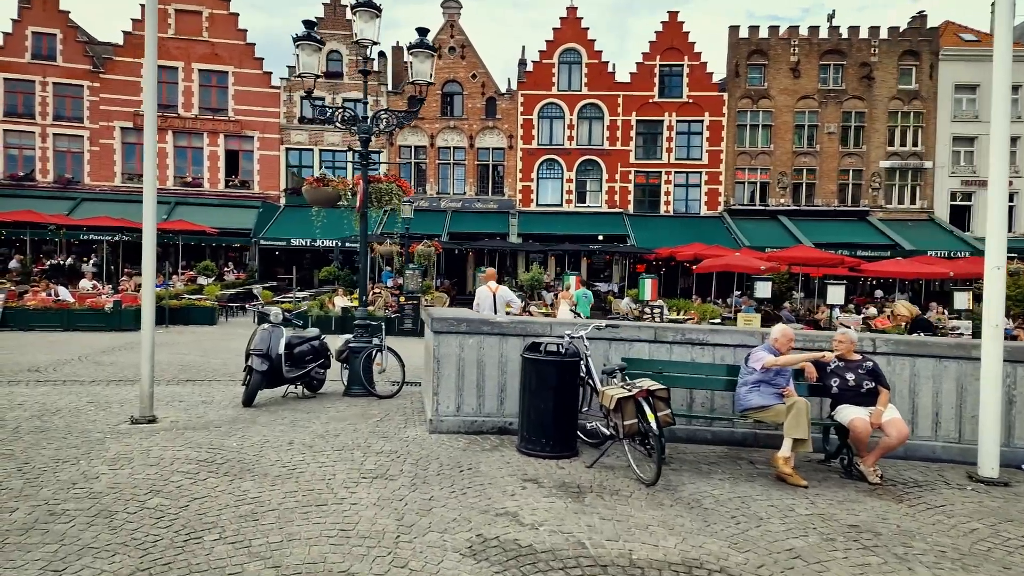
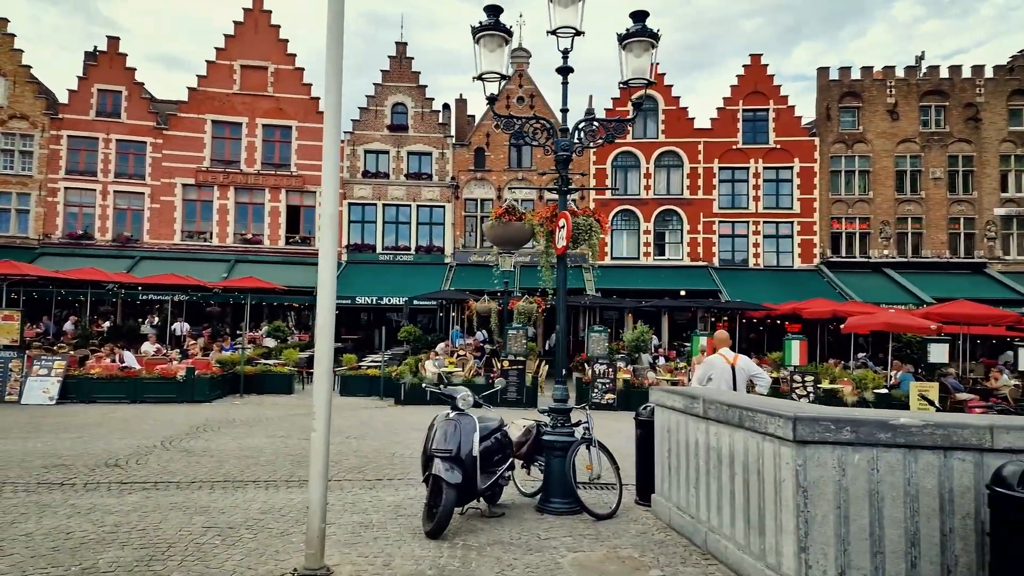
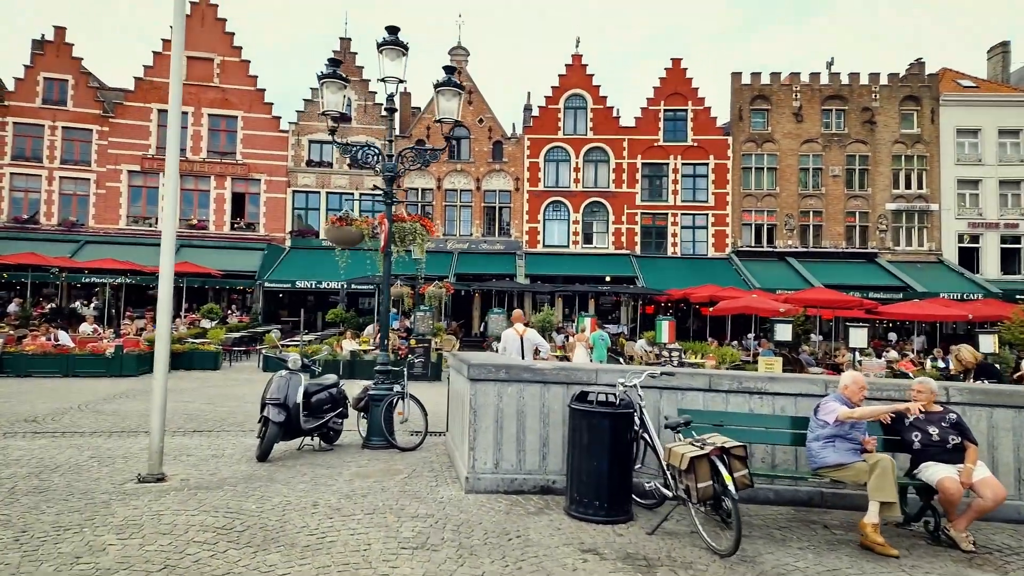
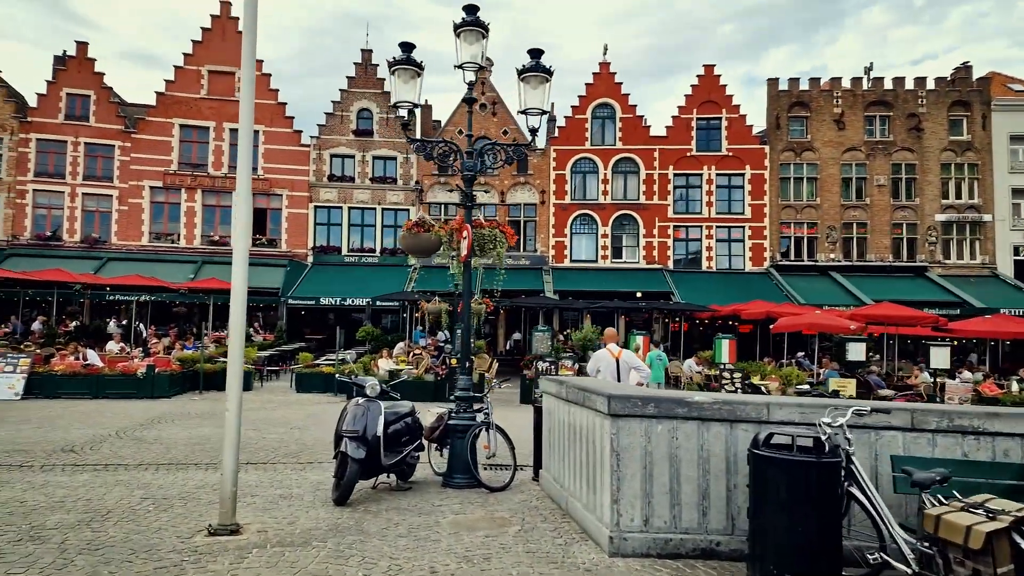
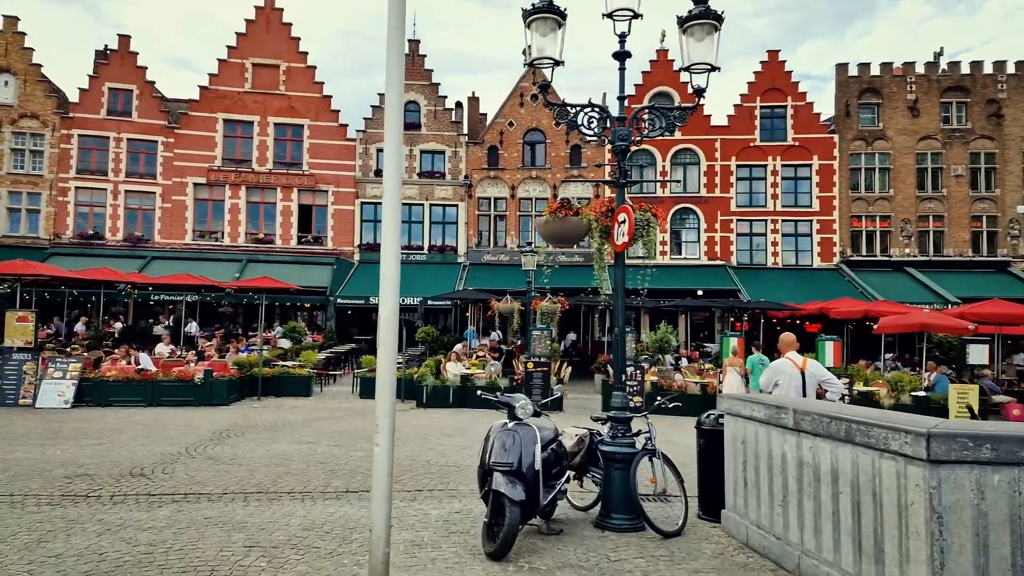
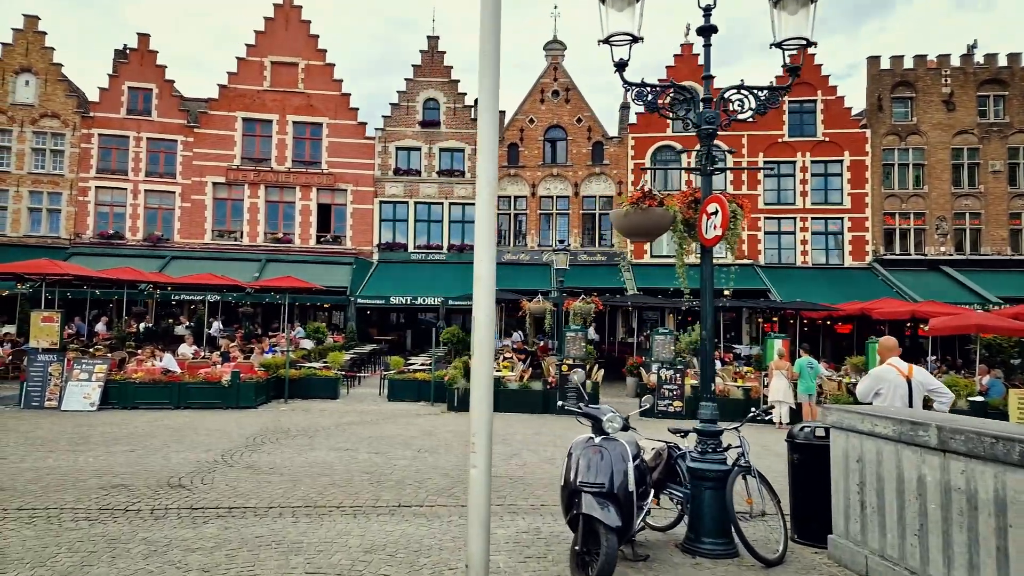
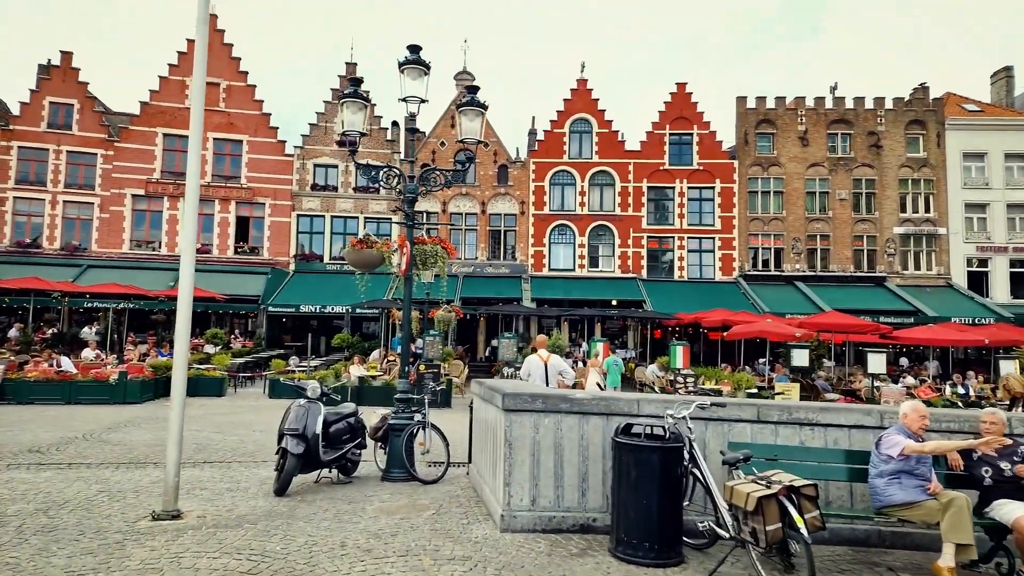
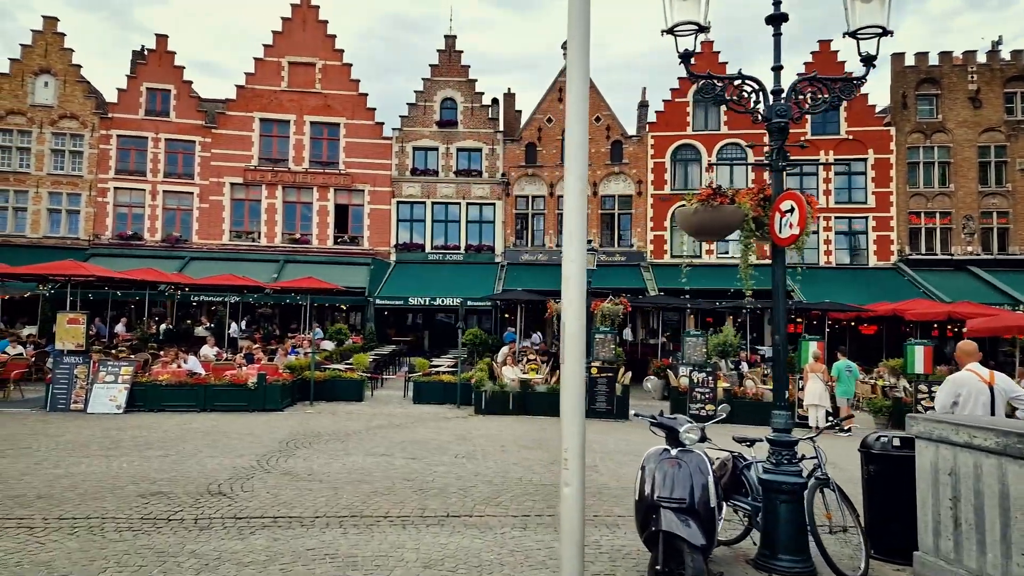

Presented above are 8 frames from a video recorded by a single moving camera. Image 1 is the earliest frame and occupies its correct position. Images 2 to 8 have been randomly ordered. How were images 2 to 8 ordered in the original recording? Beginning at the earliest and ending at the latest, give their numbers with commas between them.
3, 7, 4, 2, 5, 6, 8
